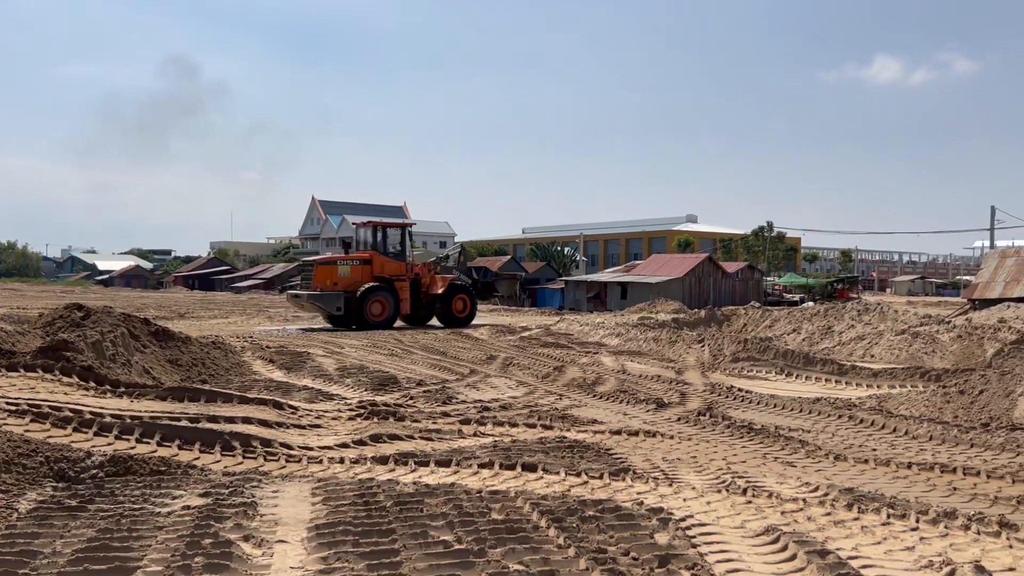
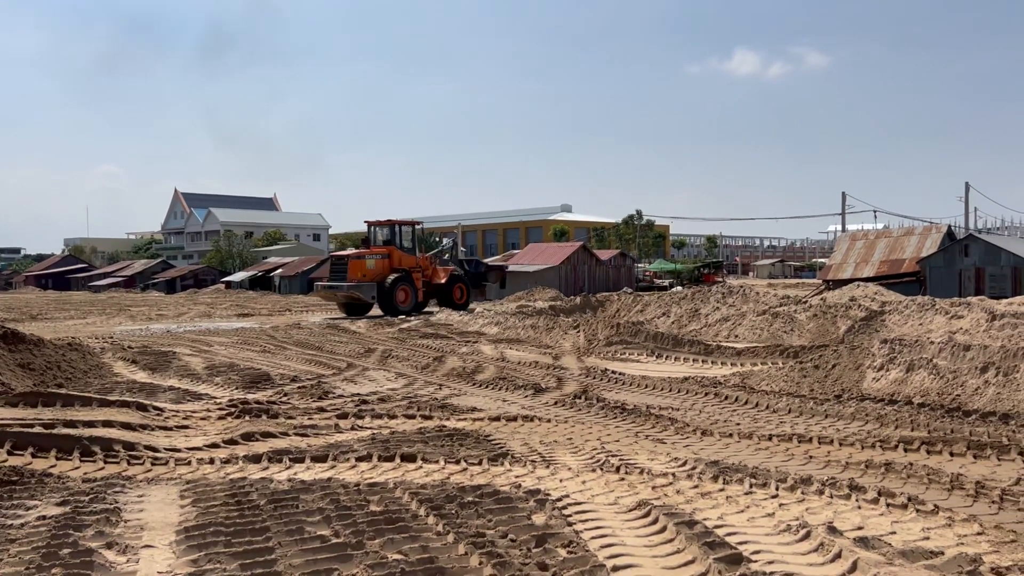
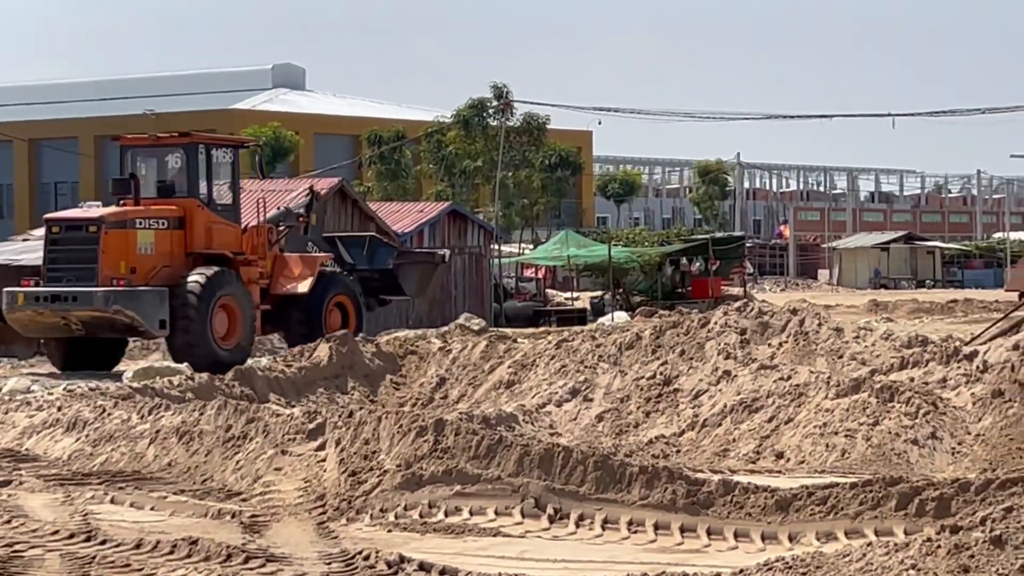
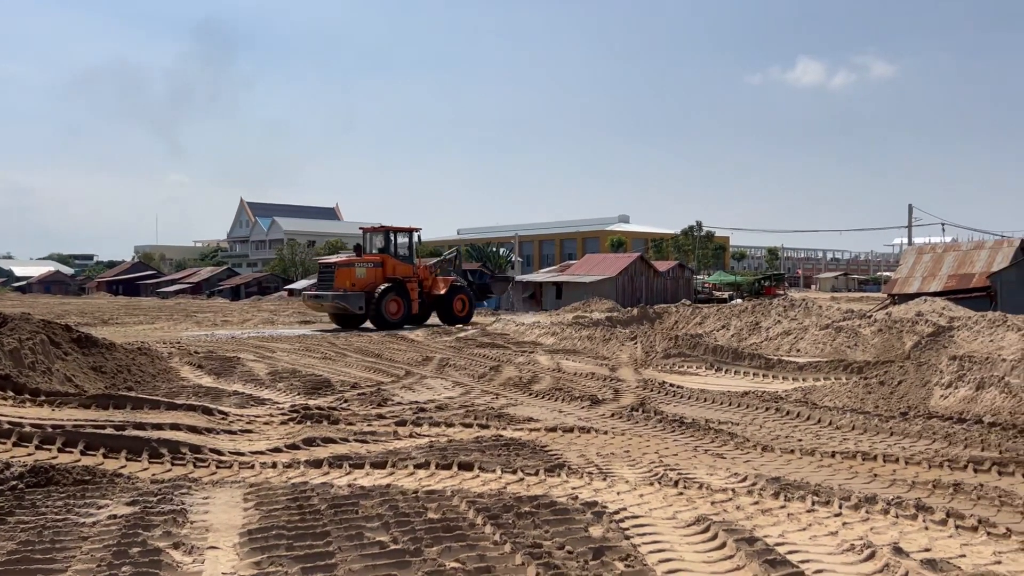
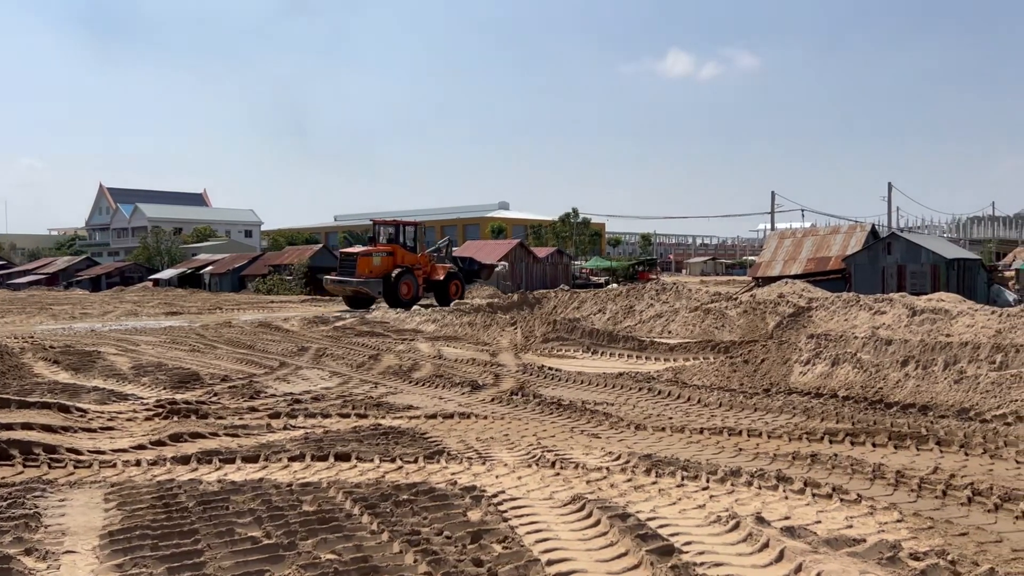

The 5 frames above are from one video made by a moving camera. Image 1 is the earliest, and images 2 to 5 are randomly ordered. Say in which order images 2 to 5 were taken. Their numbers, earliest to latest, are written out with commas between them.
4, 2, 5, 3
